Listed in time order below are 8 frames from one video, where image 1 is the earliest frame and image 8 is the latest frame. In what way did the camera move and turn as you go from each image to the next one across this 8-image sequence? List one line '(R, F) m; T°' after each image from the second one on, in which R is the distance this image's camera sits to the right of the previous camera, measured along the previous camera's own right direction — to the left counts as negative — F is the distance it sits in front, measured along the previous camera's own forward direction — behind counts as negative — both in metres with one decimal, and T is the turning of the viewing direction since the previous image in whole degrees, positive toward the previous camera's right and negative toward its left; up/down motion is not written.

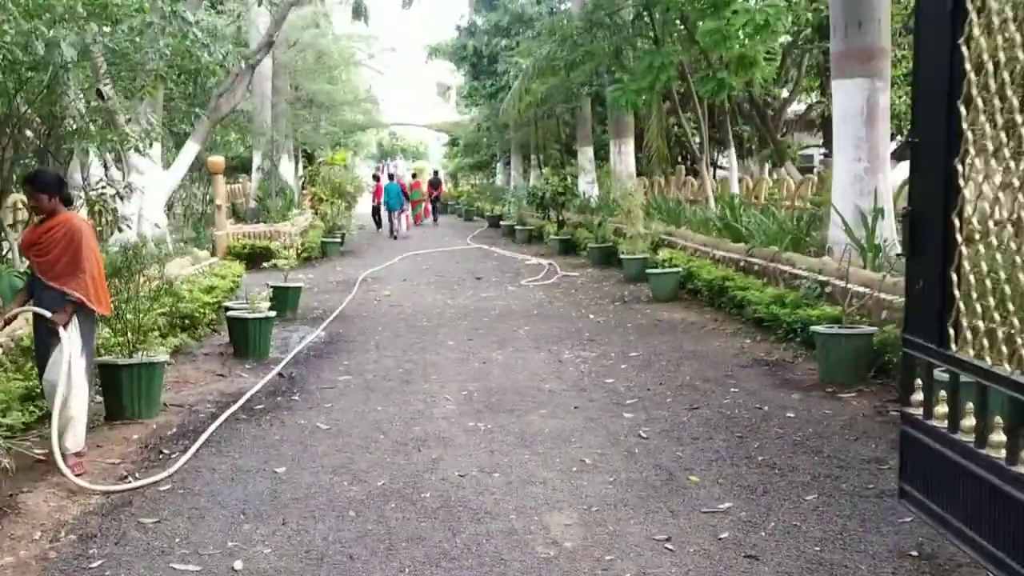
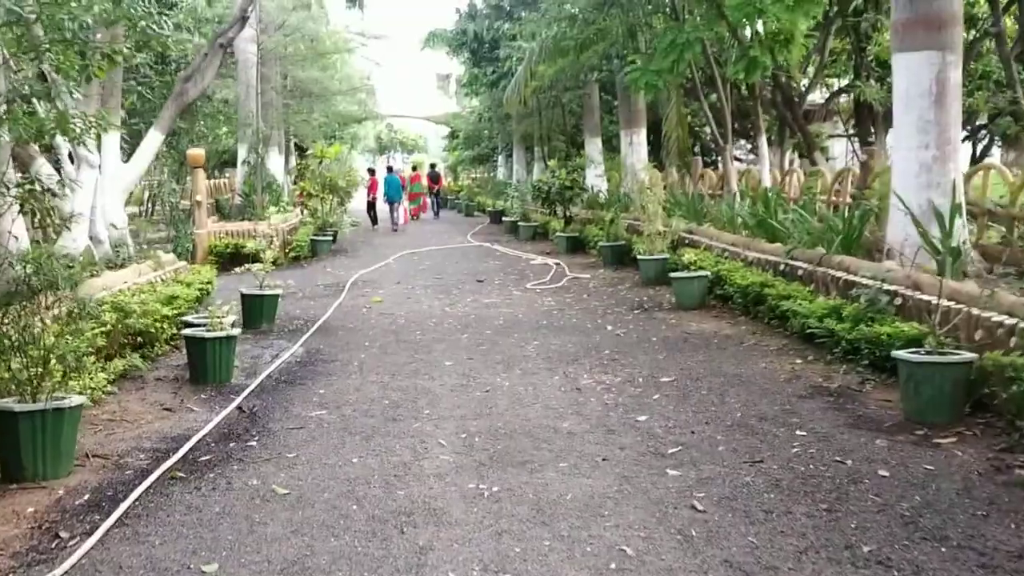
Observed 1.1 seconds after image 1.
(0.0, +1.1) m; 0°
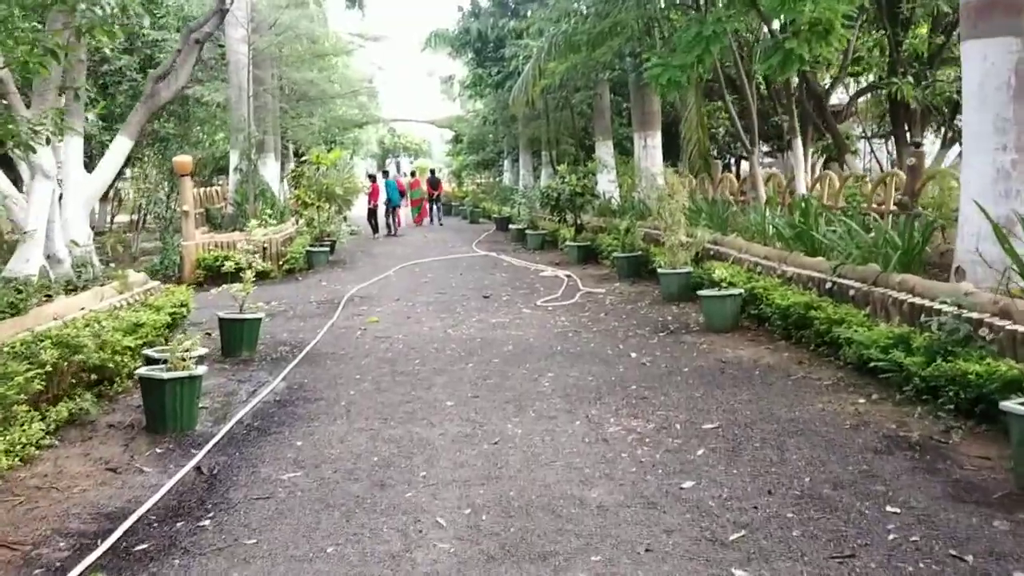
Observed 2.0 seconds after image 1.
(0.0, +0.9) m; 0°
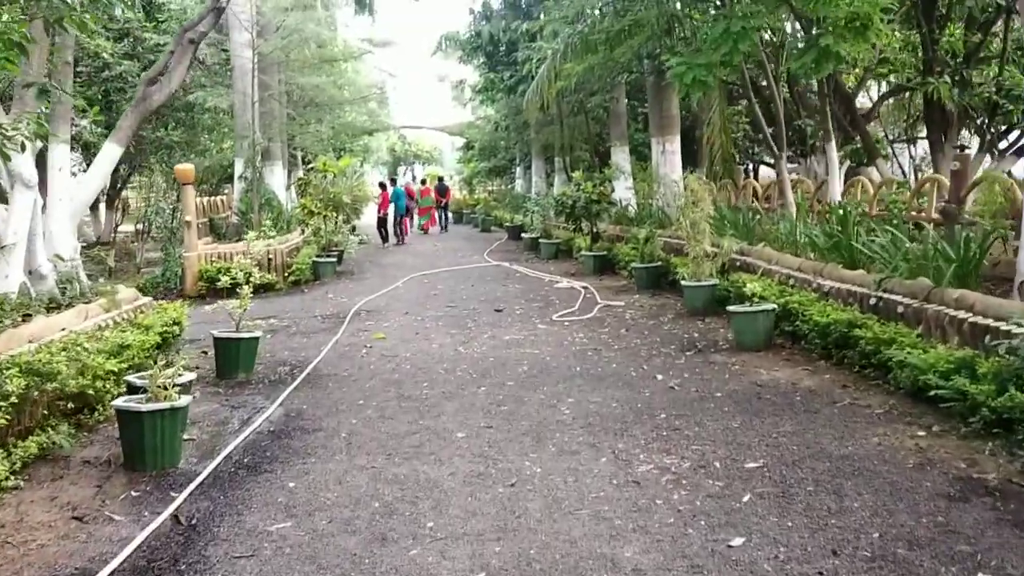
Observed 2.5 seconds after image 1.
(0.0, +0.5) m; -1°
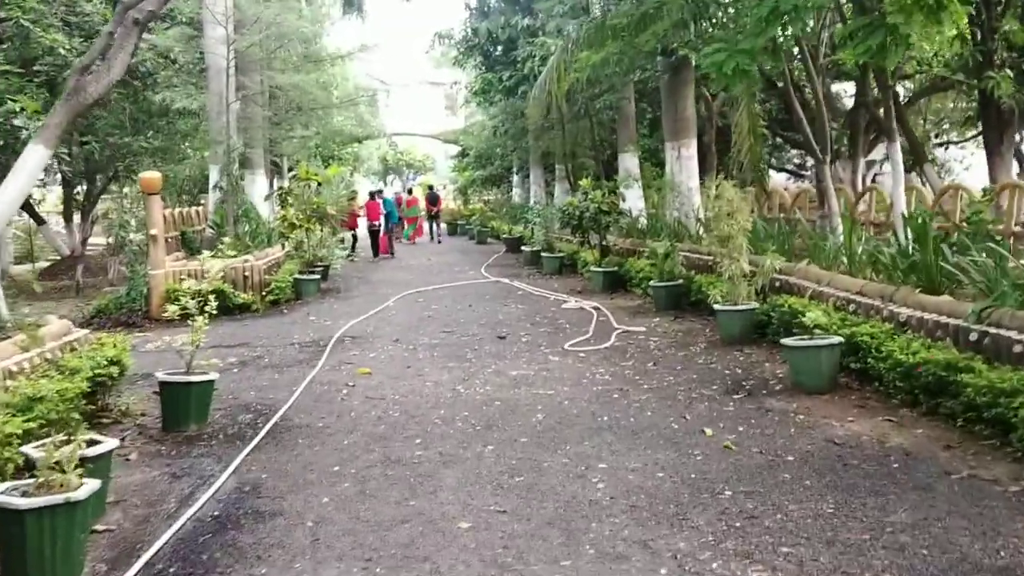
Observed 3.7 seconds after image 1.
(-0.1, +1.2) m; 0°
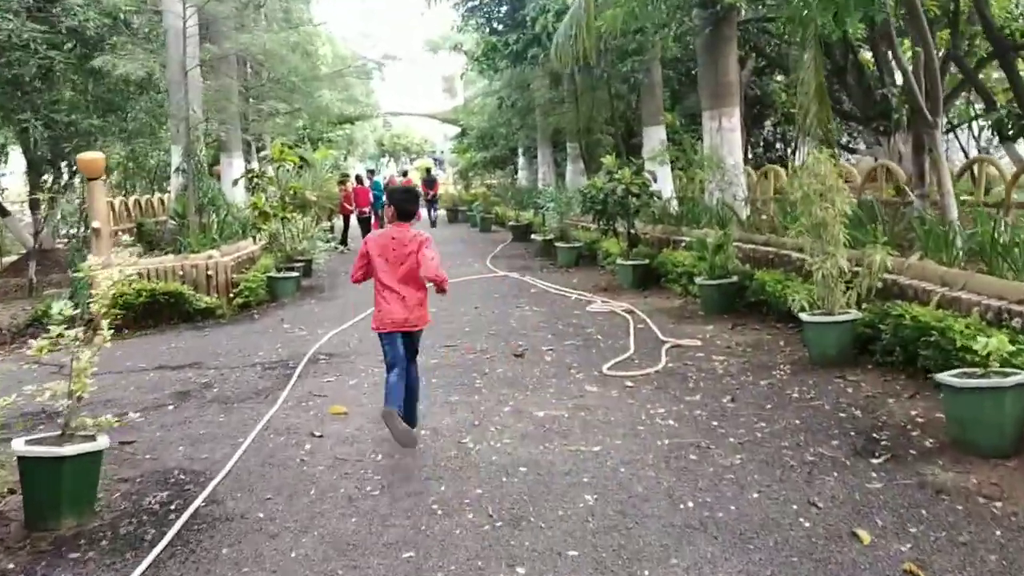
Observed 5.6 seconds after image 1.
(-0.1, +1.9) m; 0°
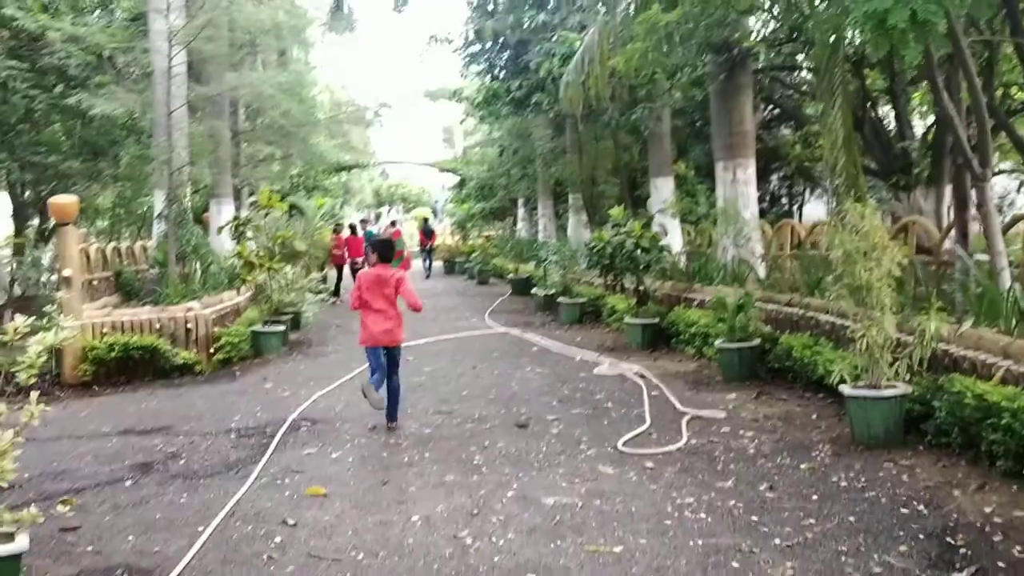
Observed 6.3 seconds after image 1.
(-0.1, +0.6) m; 0°
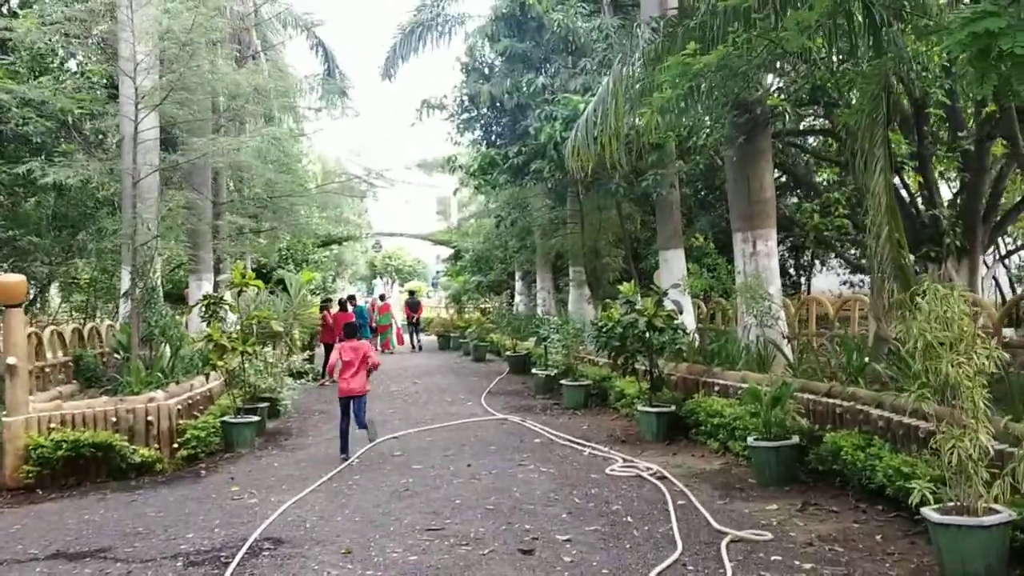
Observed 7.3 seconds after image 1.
(0.0, +1.0) m; 0°
